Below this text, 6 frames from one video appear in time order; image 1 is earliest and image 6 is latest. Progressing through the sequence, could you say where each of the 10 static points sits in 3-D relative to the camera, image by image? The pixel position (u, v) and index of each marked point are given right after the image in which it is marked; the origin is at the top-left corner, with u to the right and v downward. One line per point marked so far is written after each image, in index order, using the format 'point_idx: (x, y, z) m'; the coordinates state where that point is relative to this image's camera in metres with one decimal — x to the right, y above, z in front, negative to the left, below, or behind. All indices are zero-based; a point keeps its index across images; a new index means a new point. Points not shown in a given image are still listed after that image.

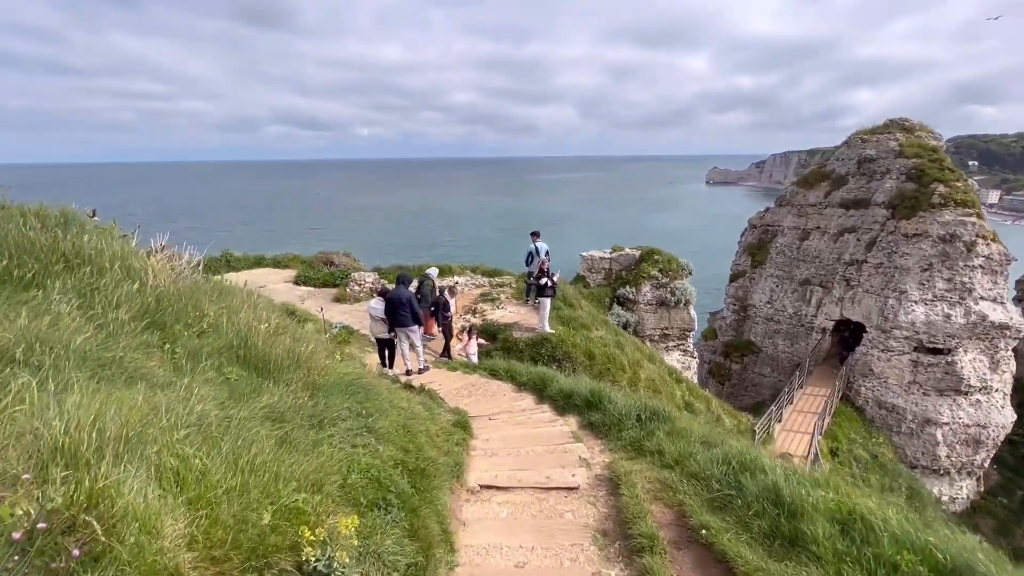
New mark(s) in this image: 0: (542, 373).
0: (+0.5, -1.6, +8.6) m
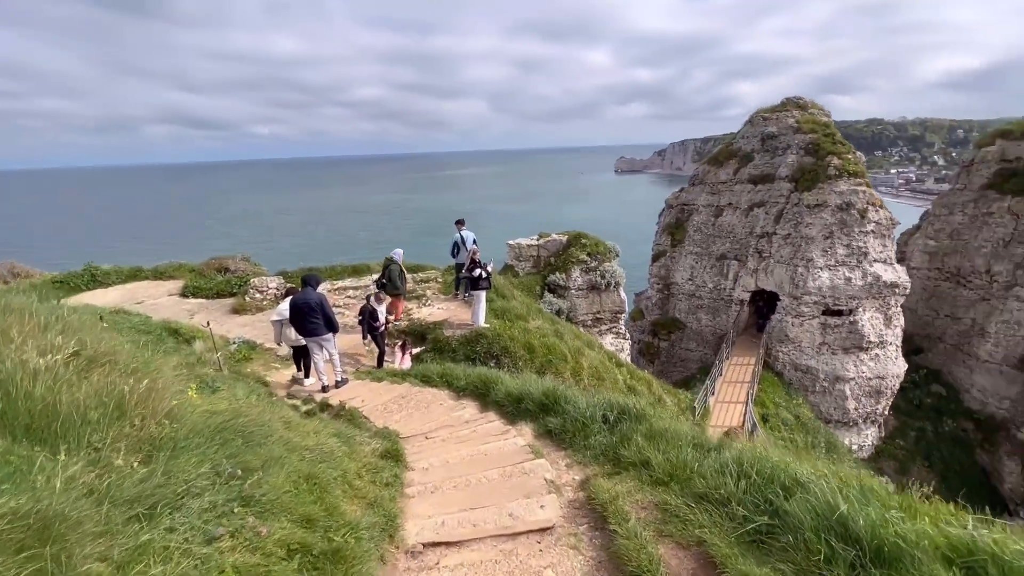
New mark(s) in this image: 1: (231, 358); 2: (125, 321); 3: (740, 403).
0: (-0.5, -1.4, +7.5) m
1: (-6.4, -1.6, +10.8) m
2: (-8.9, -0.8, +10.7) m
3: (+8.1, -4.0, +16.5) m
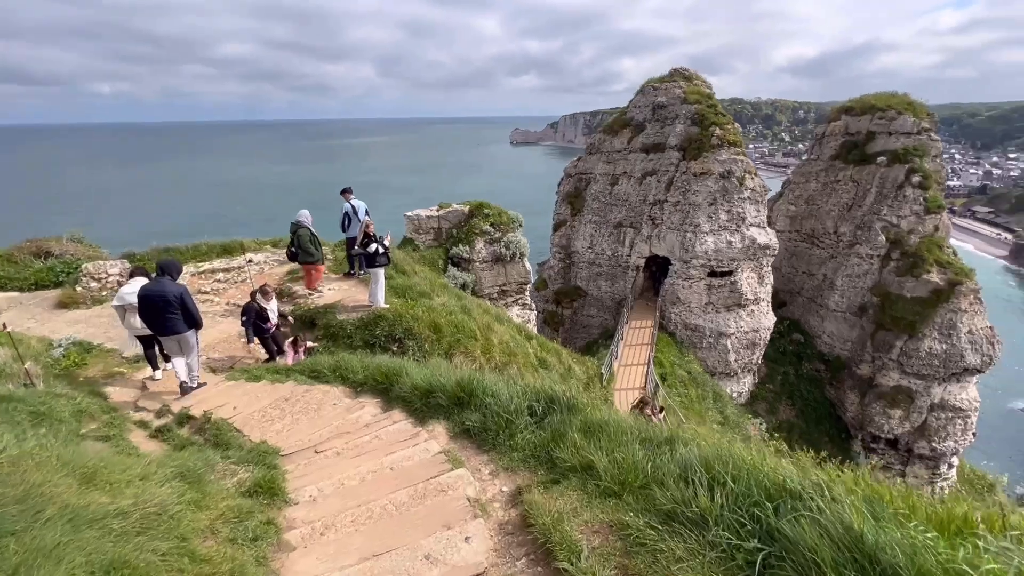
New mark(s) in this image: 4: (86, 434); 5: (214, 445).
0: (-1.8, -1.1, +6.5) m
1: (-8.3, -1.4, +8.4) m
2: (-10.7, -0.7, +7.8) m
3: (+4.8, -2.8, +17.2) m
4: (-5.2, -1.8, +5.8) m
5: (-3.5, -1.9, +5.5) m
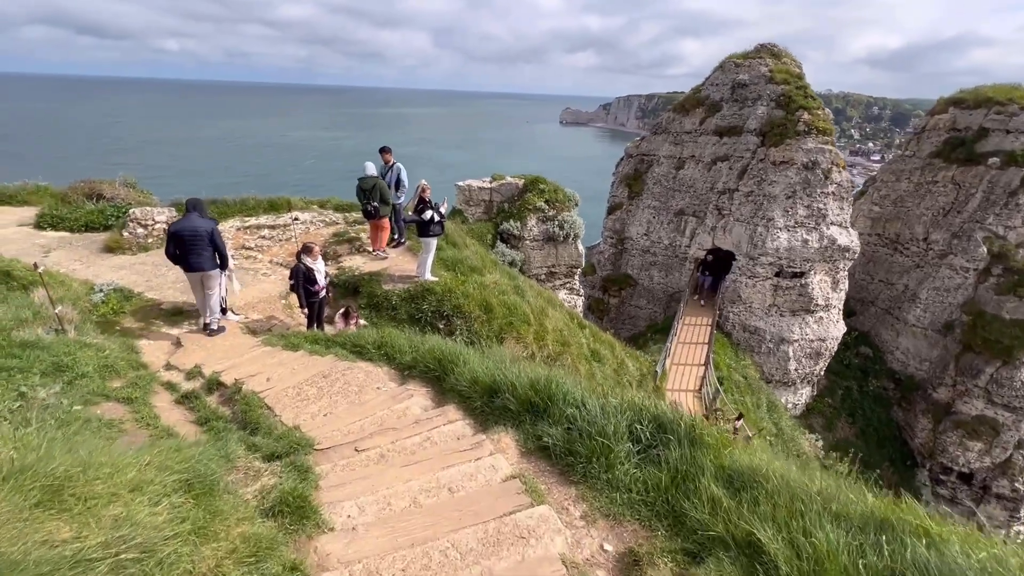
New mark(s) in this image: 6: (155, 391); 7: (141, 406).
0: (-0.9, -0.7, +5.6) m
1: (-7.2, -0.4, +8.1) m
2: (-9.7, +0.5, +7.5) m
3: (+6.3, -2.6, +15.9) m
4: (-4.4, -1.2, +5.2) m
5: (-2.7, -1.4, +4.8) m
6: (-4.3, -1.2, +5.7) m
7: (-4.0, -1.3, +5.1) m
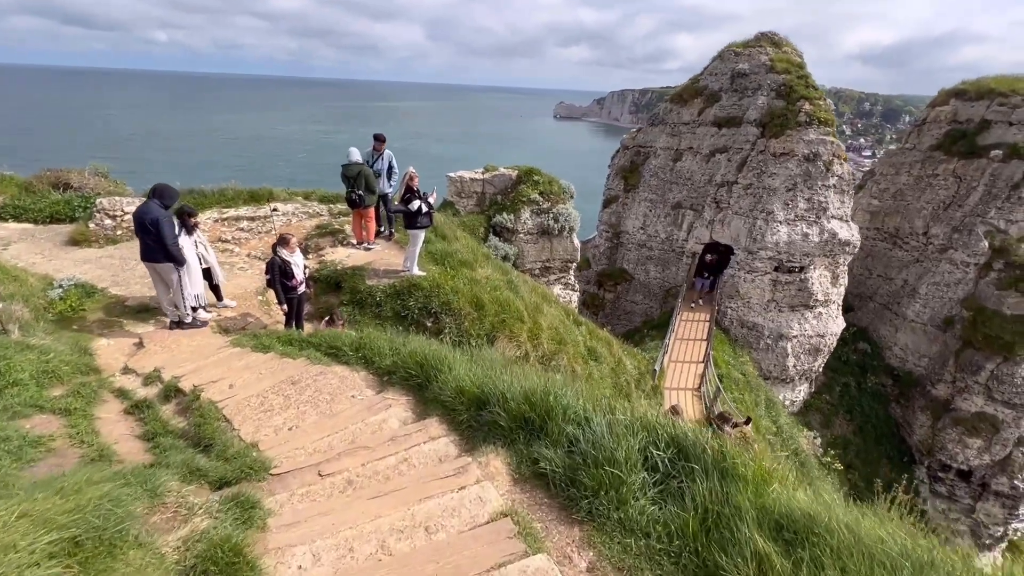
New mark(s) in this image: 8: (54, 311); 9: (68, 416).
0: (-1.0, -0.7, +5.0) m
1: (-7.4, -0.3, +7.4) m
2: (-9.8, +0.5, +6.8) m
3: (+6.1, -2.4, +15.4) m
4: (-4.5, -1.1, +4.5) m
5: (-2.8, -1.4, +4.2) m
6: (-4.4, -1.2, +5.0) m
7: (-4.1, -1.2, +4.5) m
8: (-7.3, -0.4, +7.4) m
9: (-4.3, -1.2, +4.5) m
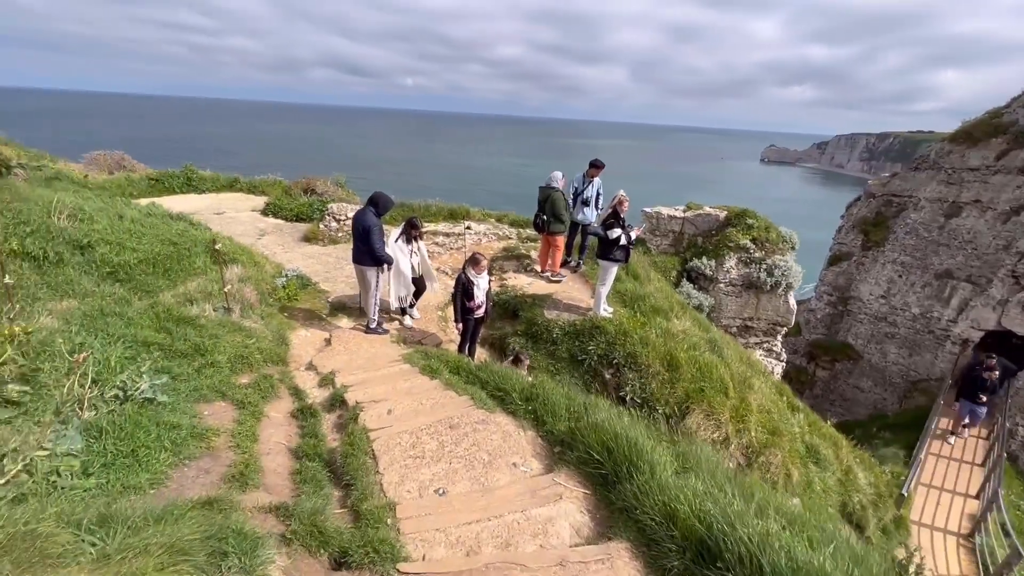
0: (+0.7, -1.1, +3.8) m
1: (-4.3, -0.1, +8.2) m
2: (-6.6, +1.1, +8.6) m
3: (+10.6, -4.8, +10.9) m
4: (-2.7, -1.0, +4.5) m
5: (-1.3, -1.4, +3.6) m
6: (-2.5, -1.1, +5.0) m
7: (-2.4, -1.2, +4.3) m
8: (-4.2, -0.2, +8.2) m
9: (-2.5, -1.1, +4.4) m
